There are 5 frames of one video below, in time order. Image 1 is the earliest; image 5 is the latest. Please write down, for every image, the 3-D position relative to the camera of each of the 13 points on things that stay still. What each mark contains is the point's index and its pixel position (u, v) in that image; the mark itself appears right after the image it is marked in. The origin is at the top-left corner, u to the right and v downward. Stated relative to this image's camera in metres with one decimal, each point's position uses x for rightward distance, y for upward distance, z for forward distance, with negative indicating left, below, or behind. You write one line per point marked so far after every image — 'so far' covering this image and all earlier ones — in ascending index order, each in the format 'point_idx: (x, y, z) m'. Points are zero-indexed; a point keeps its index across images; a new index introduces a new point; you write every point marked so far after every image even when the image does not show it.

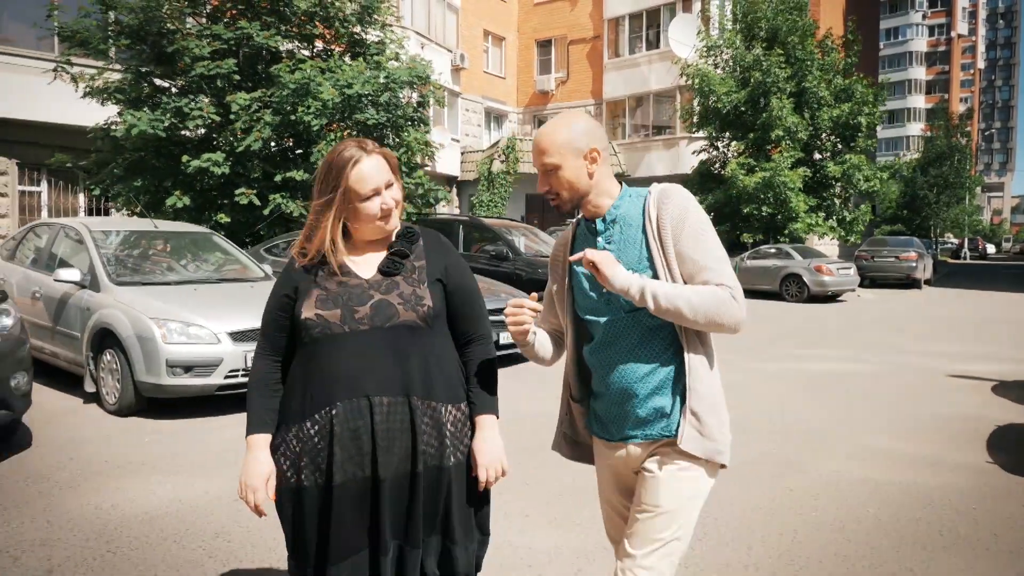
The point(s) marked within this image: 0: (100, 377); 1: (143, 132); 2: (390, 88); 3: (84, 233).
0: (-3.3, -0.7, +6.6) m
1: (-5.1, +2.2, +11.3) m
2: (-1.9, +3.2, +12.7) m
3: (-3.9, +0.5, +7.5) m
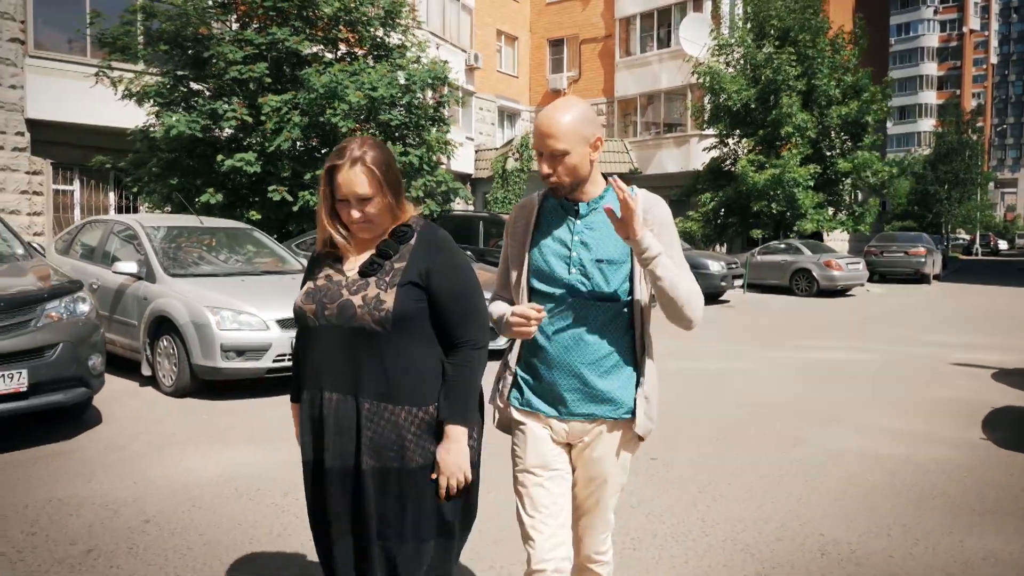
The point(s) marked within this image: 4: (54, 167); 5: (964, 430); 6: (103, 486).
0: (-3.1, -0.6, +7.1) m
1: (-4.9, +2.3, +11.9) m
2: (-1.6, +3.3, +13.2) m
3: (-3.7, +0.6, +8.0) m
4: (-9.2, +2.4, +16.3) m
5: (+3.6, -1.1, +6.5) m
6: (-2.3, -1.1, +4.6) m
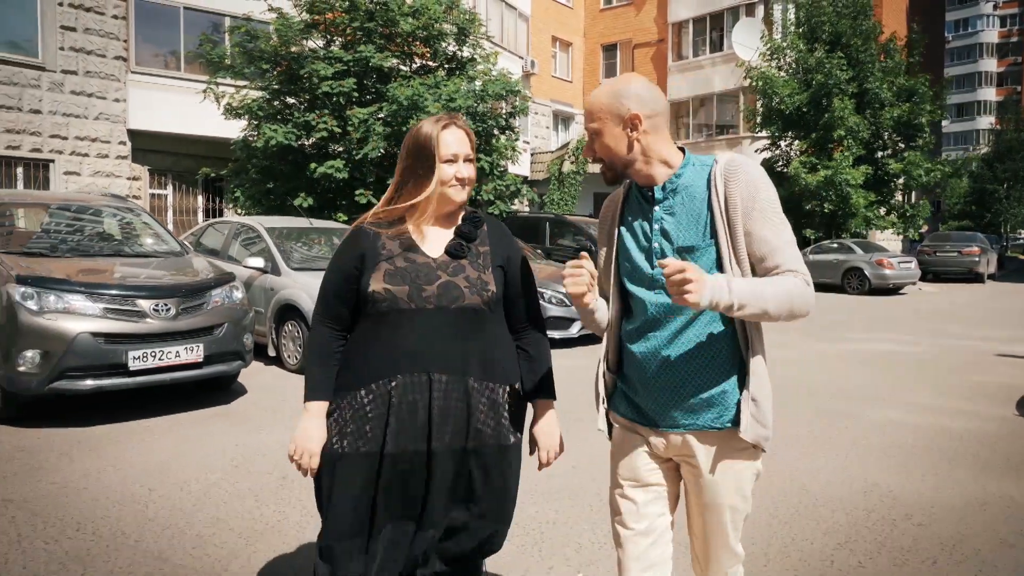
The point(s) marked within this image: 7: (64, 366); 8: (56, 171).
0: (-2.3, -0.6, +8.2) m
1: (-3.8, +2.4, +13.1) m
2: (-0.5, +3.3, +14.2) m
3: (-2.9, +0.7, +9.2) m
4: (-7.9, +2.5, +17.8) m
5: (+4.4, -1.1, +7.3) m
6: (-1.7, -1.0, +5.6) m
7: (-3.1, -0.5, +5.6) m
8: (-9.1, +2.3, +16.1) m
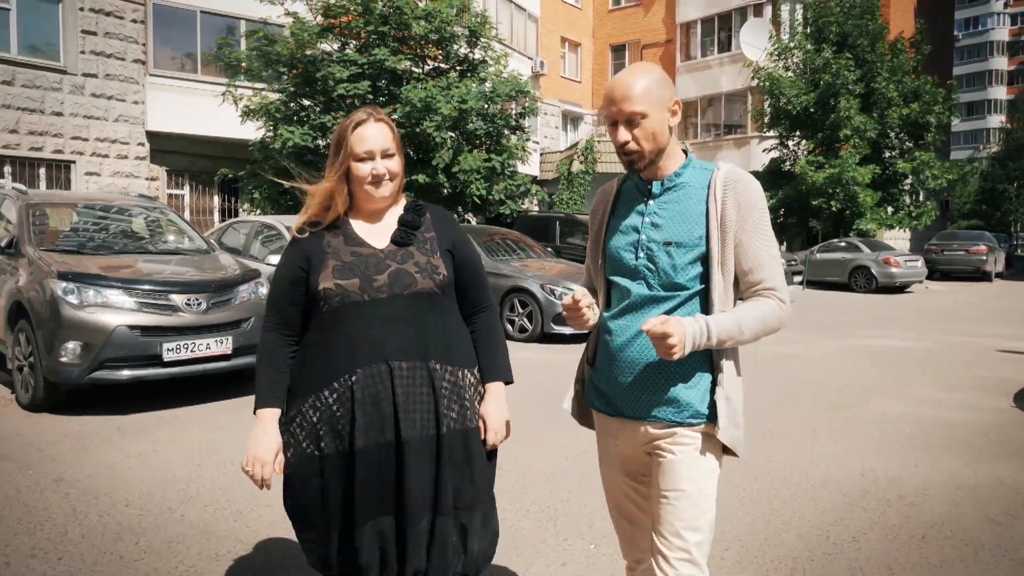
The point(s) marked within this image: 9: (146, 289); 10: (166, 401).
0: (-2.2, -0.5, +8.6) m
1: (-3.6, +2.4, +13.4) m
2: (-0.3, +3.4, +14.5) m
3: (-2.7, +0.7, +9.5) m
4: (-7.7, +2.6, +18.1) m
5: (+4.5, -1.0, +7.5) m
6: (-1.6, -1.0, +6.0) m
7: (-3.0, -0.5, +5.9) m
8: (-8.9, +2.4, +16.5) m
9: (-2.8, 0.0, +6.1) m
10: (-2.8, -0.9, +6.5) m
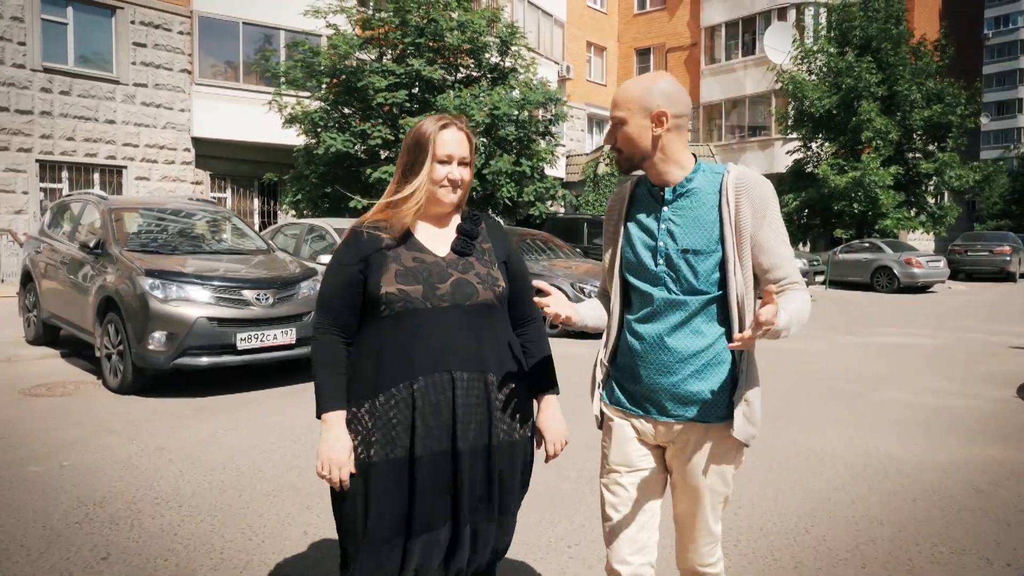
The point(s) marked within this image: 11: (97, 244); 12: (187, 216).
0: (-1.8, -0.5, +9.3) m
1: (-3.1, +2.4, +14.2) m
2: (+0.2, +3.4, +15.1) m
3: (-2.3, +0.7, +10.2) m
4: (-7.0, +2.6, +19.0) m
5: (+4.8, -1.0, +8.0) m
6: (-1.3, -1.0, +6.6) m
7: (-2.7, -0.5, +6.6) m
8: (-8.2, +2.4, +17.4) m
9: (-2.4, 0.0, +6.8) m
10: (-2.4, -0.9, +7.2) m
11: (-4.2, +0.4, +8.2) m
12: (-3.7, +0.8, +9.2) m
